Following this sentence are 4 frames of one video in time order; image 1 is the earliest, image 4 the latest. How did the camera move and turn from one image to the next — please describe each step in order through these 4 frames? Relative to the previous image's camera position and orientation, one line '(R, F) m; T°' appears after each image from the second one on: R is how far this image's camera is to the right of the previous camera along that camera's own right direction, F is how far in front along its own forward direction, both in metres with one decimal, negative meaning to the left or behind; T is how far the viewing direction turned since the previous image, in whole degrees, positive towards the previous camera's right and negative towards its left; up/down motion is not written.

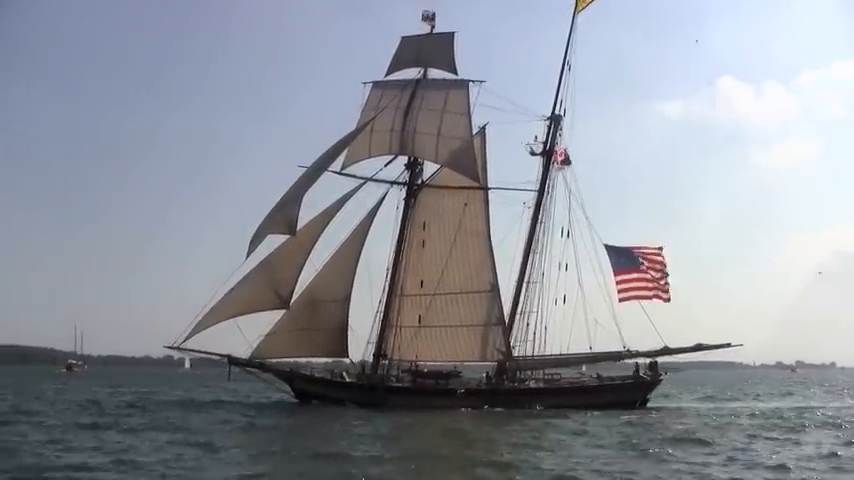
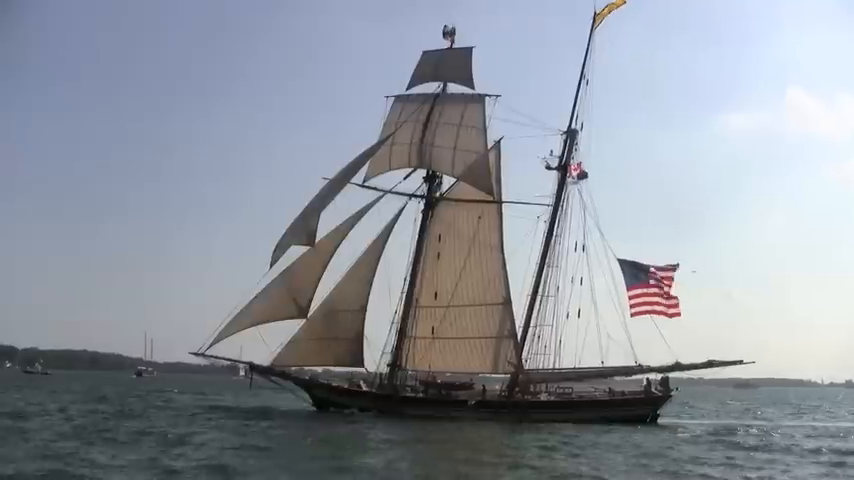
(-0.2, -0.6) m; -1°
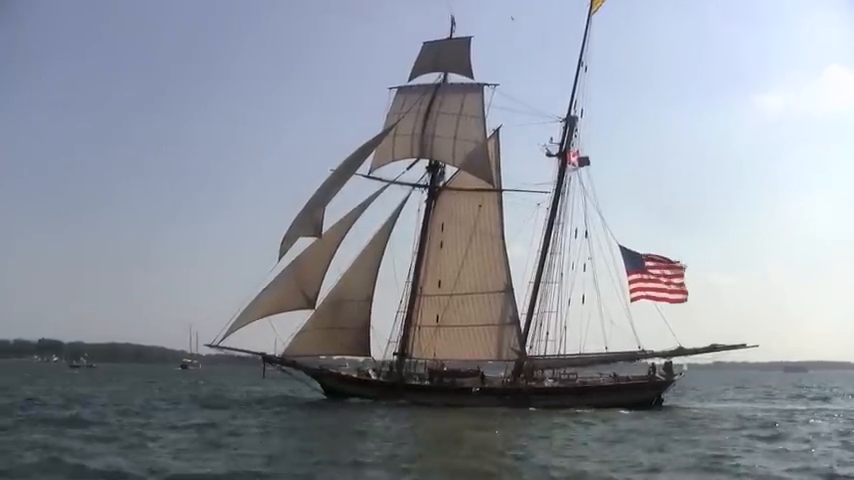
(-0.2, -0.4) m; 0°
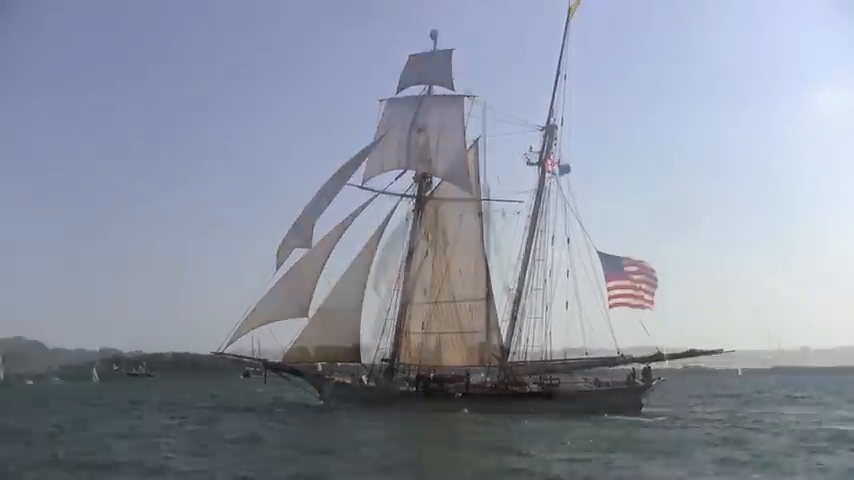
(-0.4, -1.0) m; +1°
